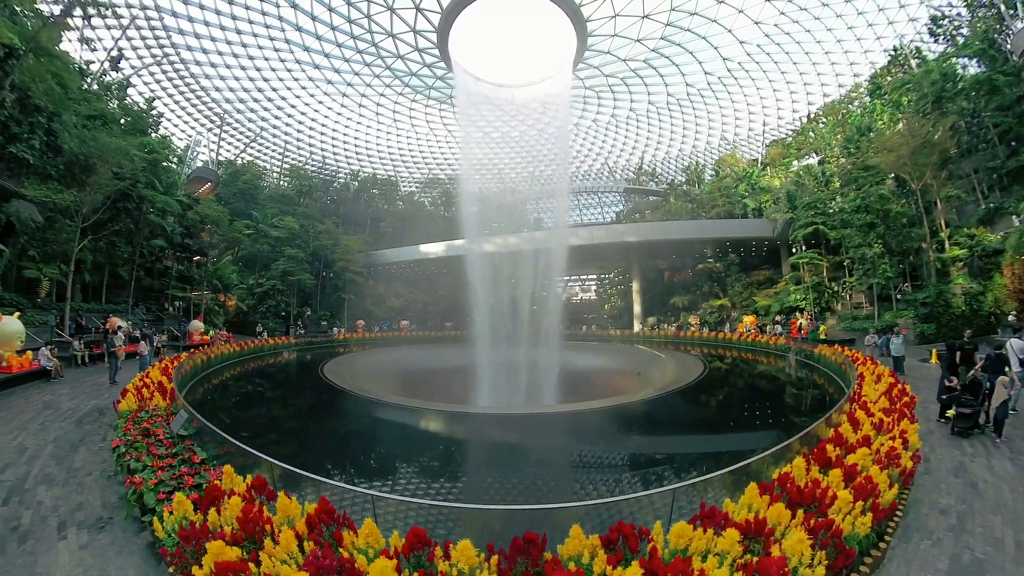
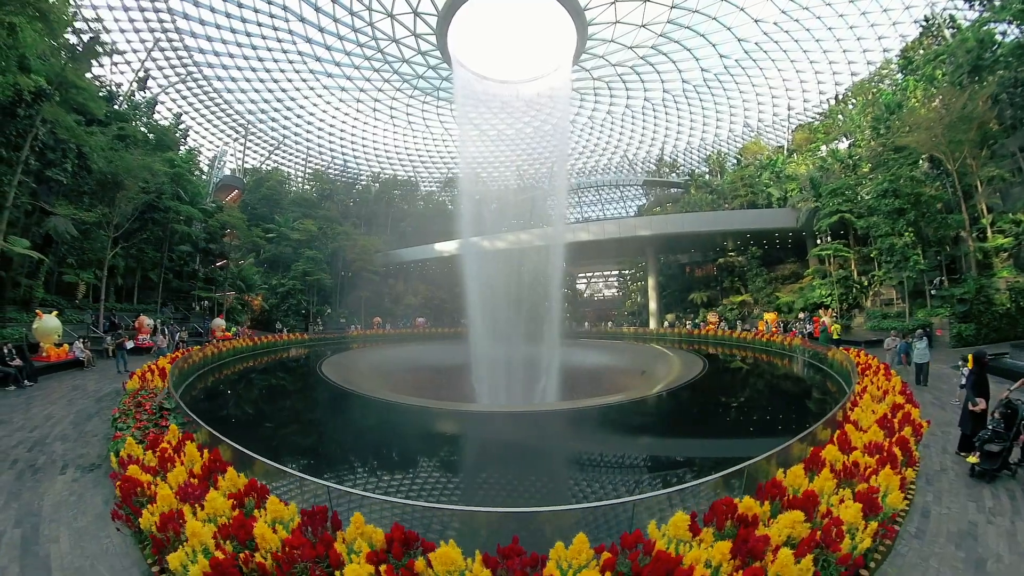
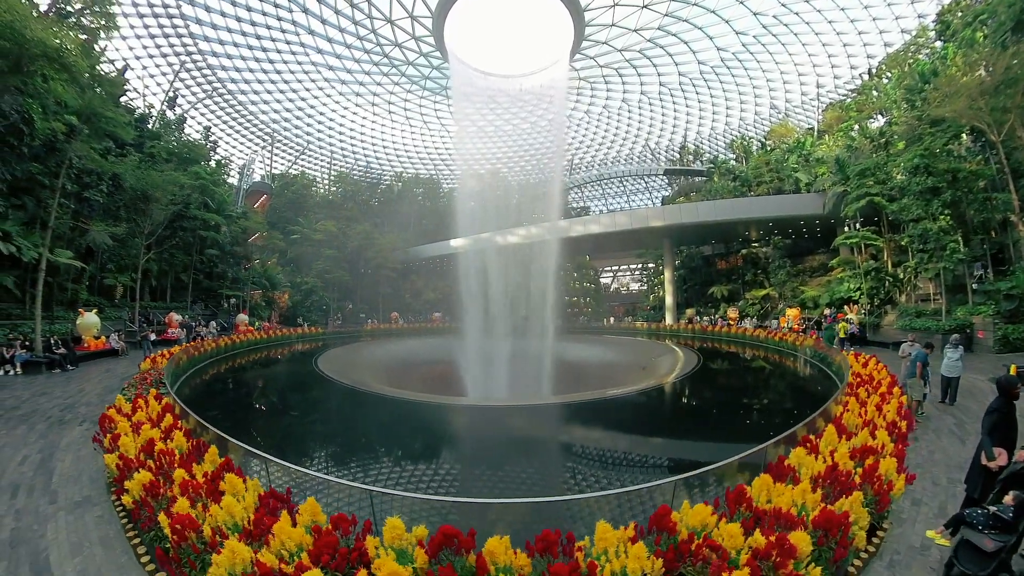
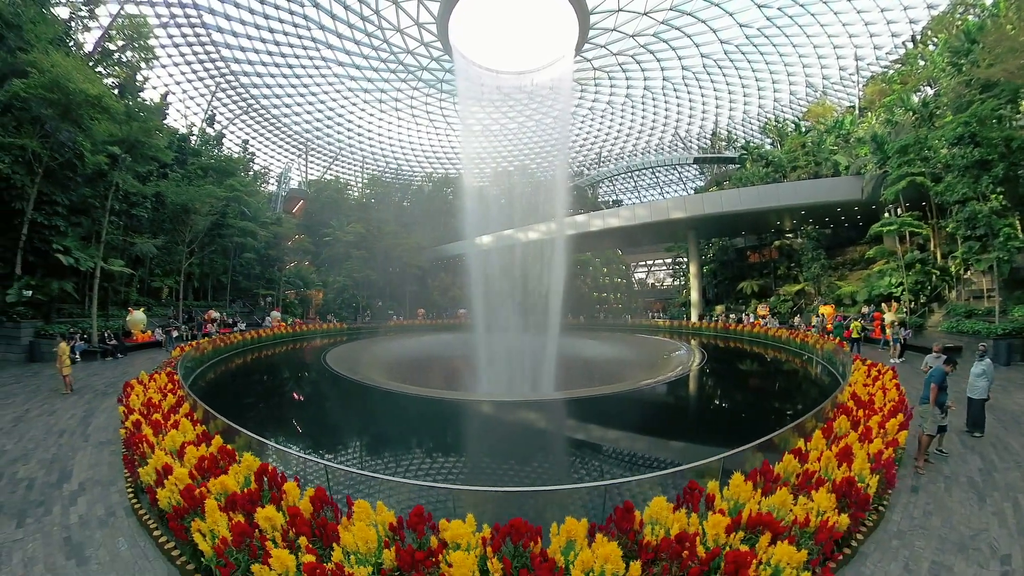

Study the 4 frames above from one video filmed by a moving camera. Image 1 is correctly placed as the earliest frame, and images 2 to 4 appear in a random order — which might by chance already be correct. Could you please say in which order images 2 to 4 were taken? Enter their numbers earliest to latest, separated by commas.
2, 3, 4
